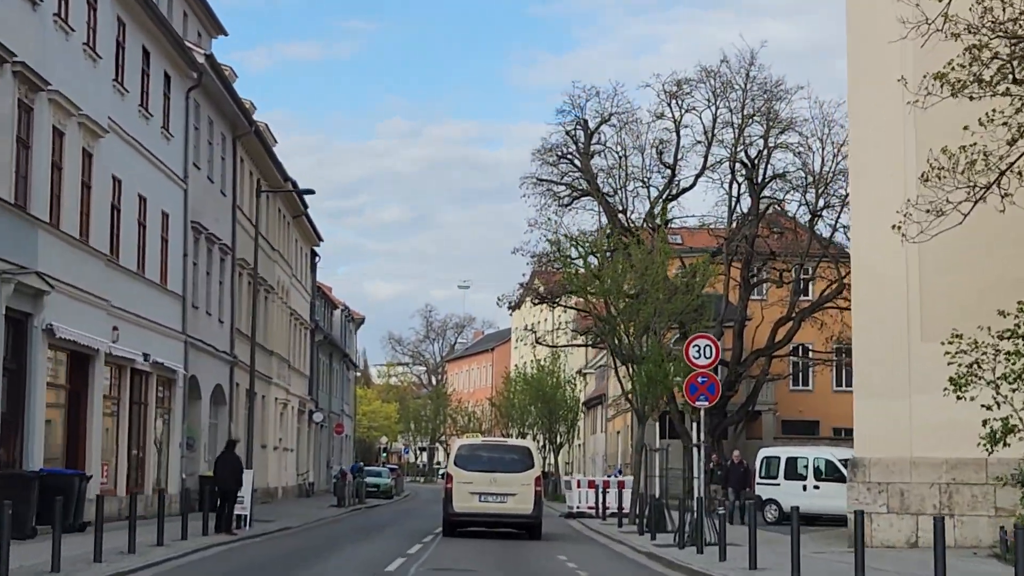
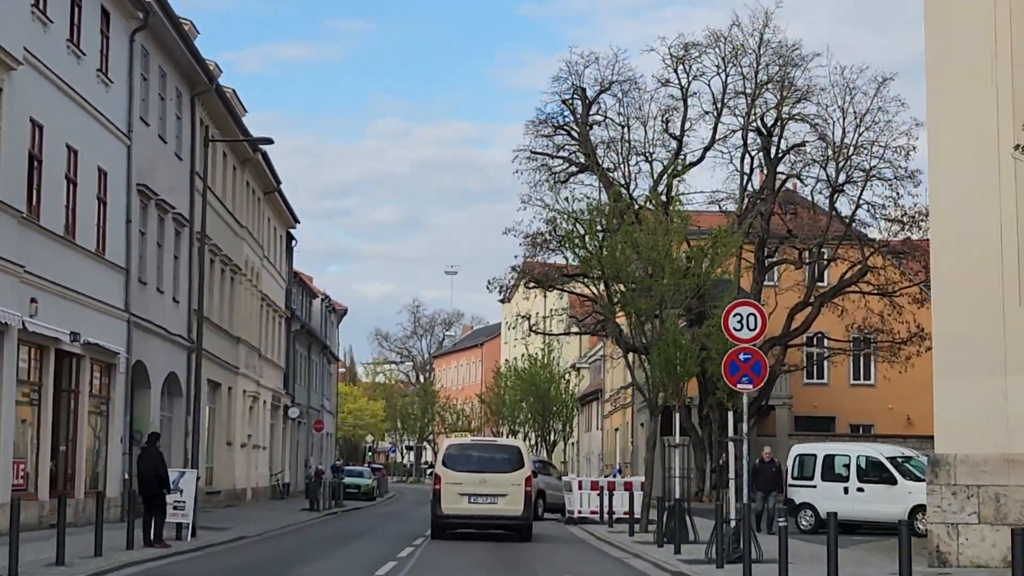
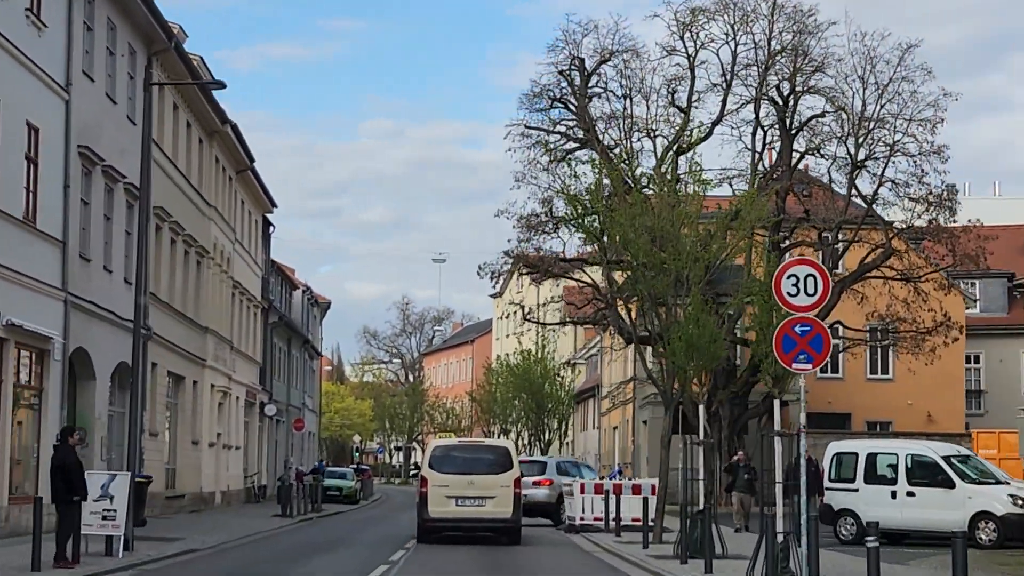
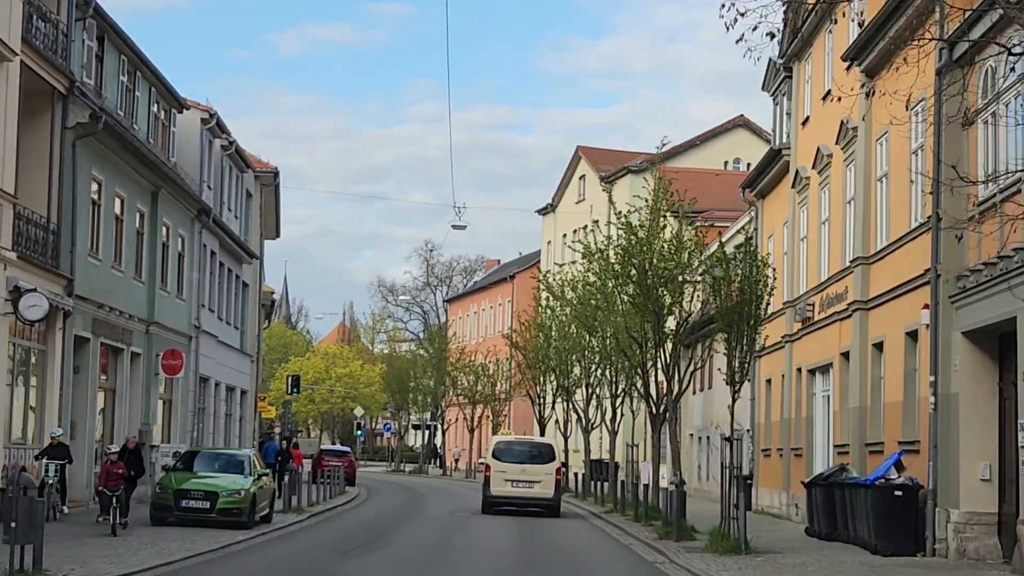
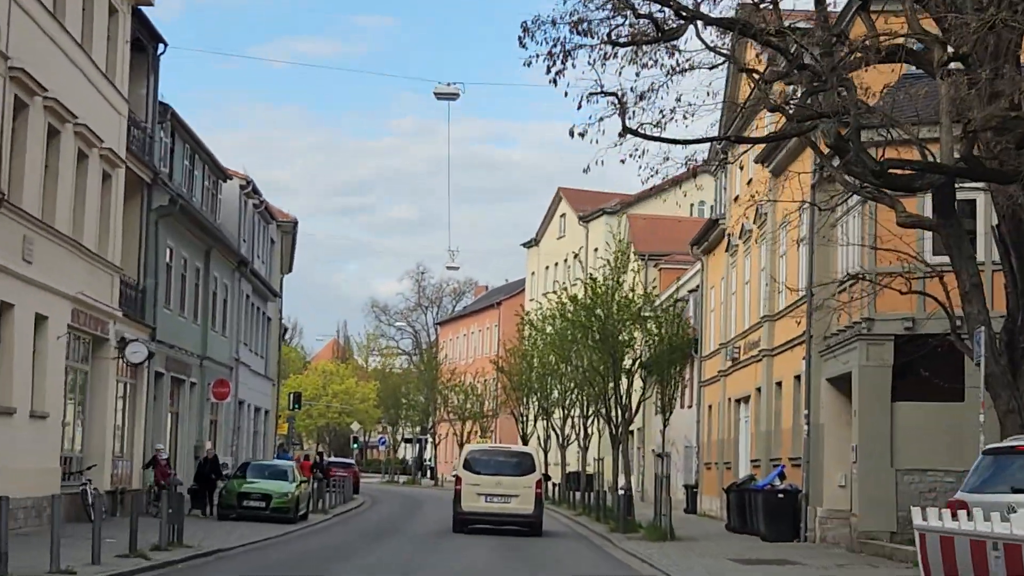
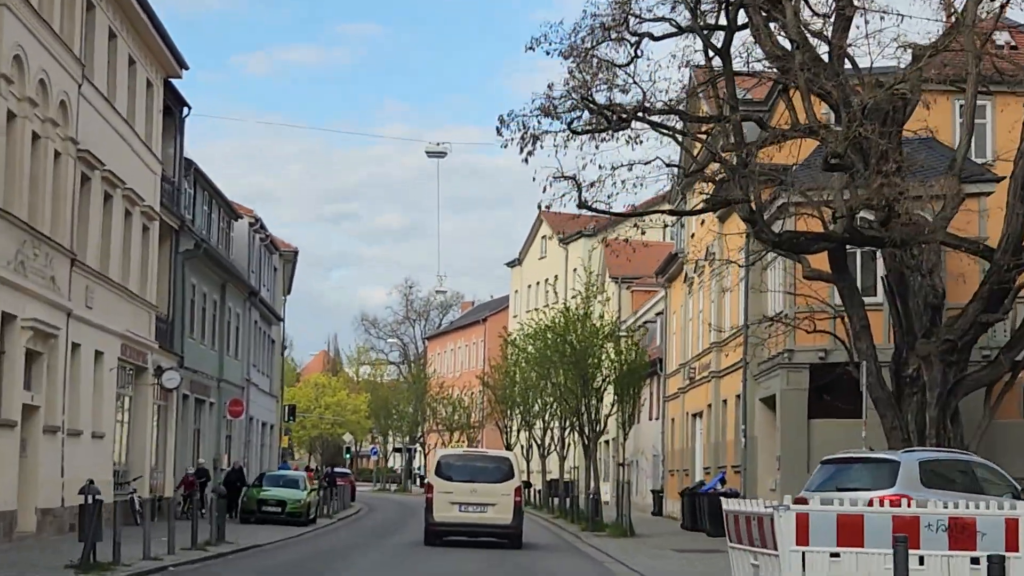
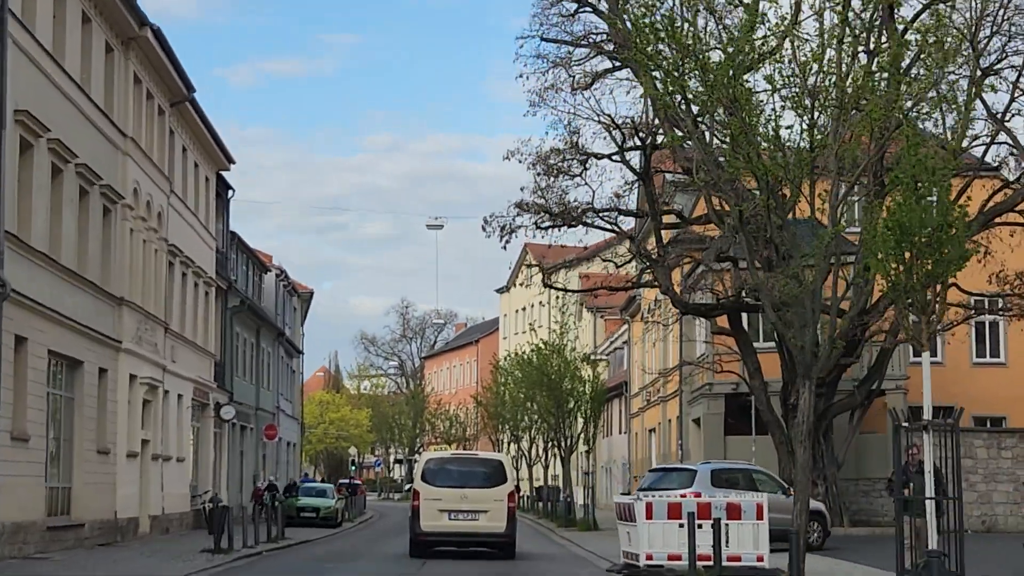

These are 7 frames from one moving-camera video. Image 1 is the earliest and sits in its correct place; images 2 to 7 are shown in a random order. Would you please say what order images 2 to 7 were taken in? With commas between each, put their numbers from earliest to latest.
2, 3, 7, 6, 5, 4
